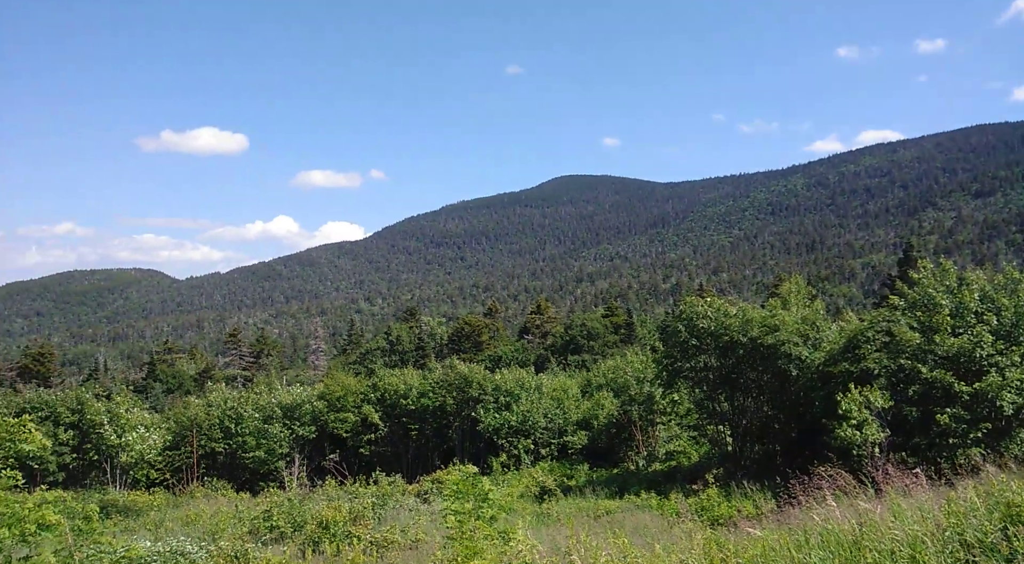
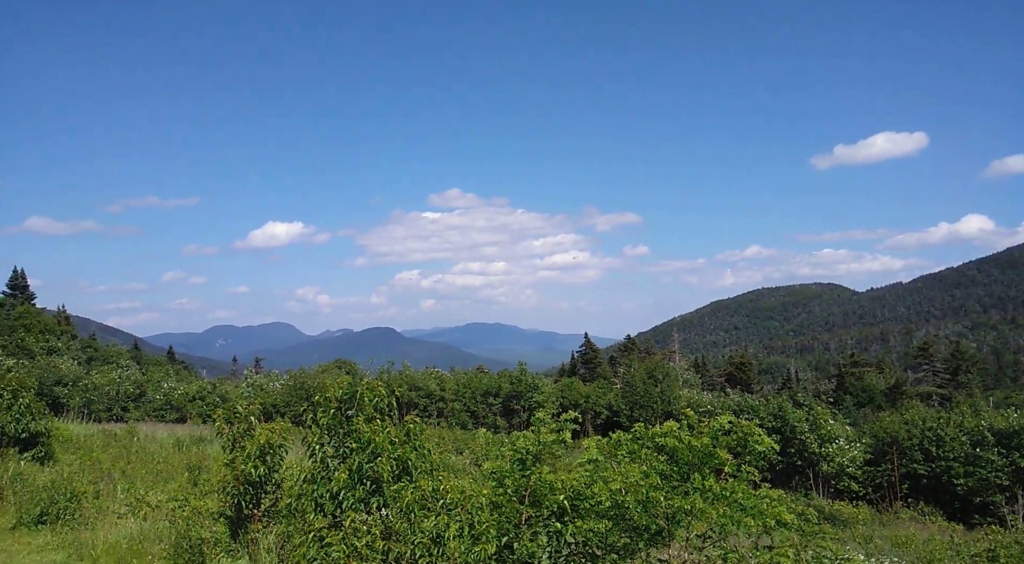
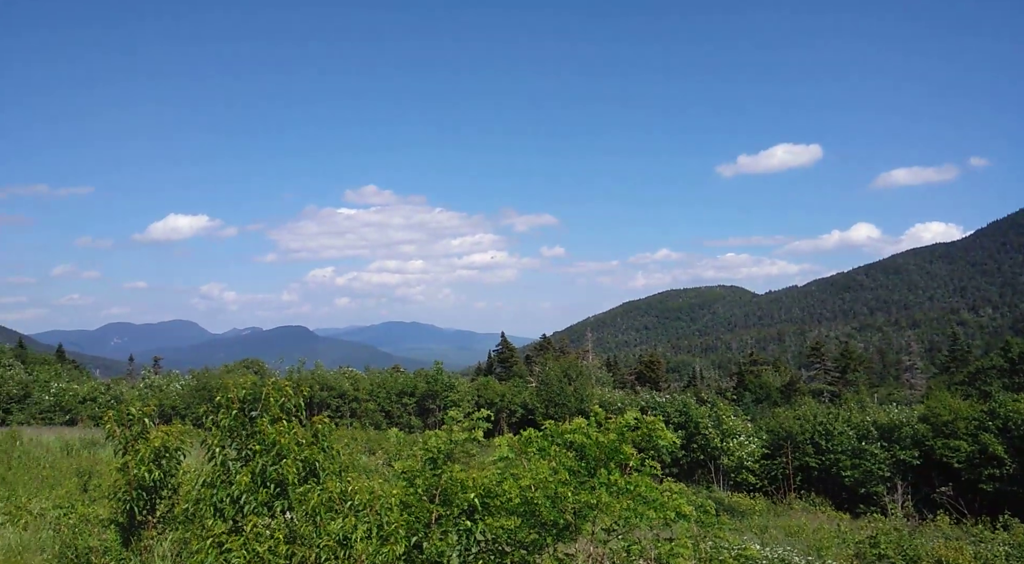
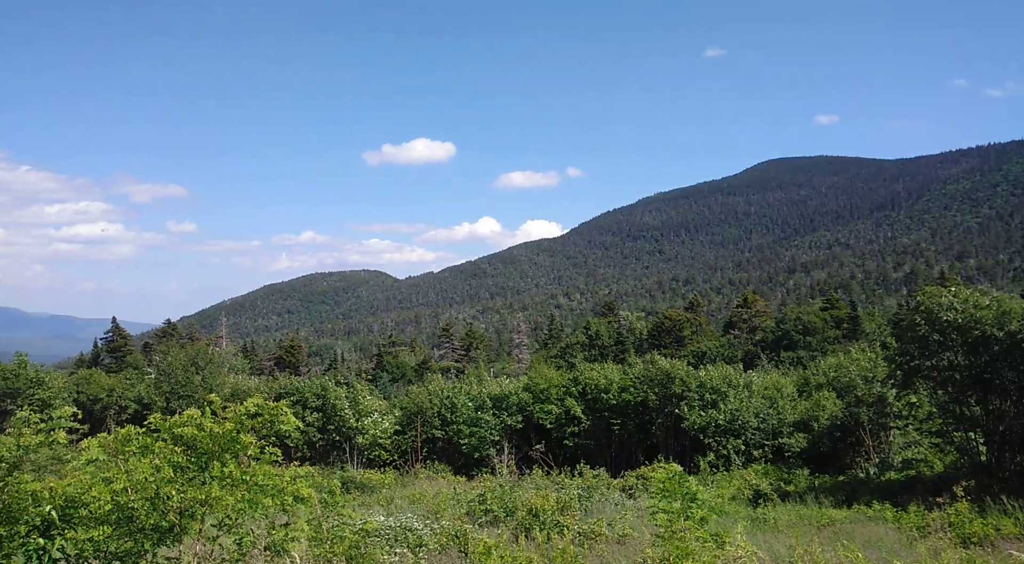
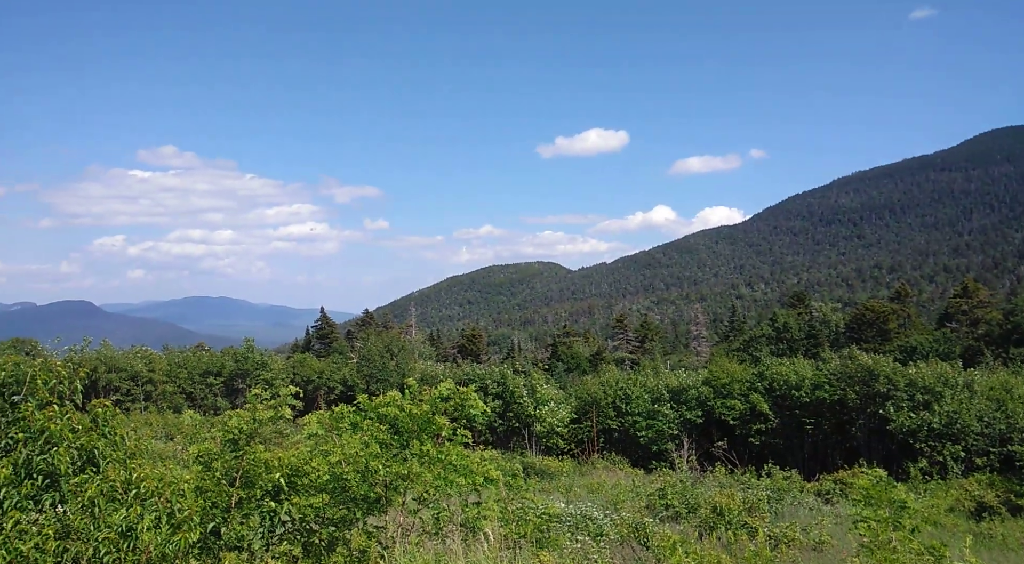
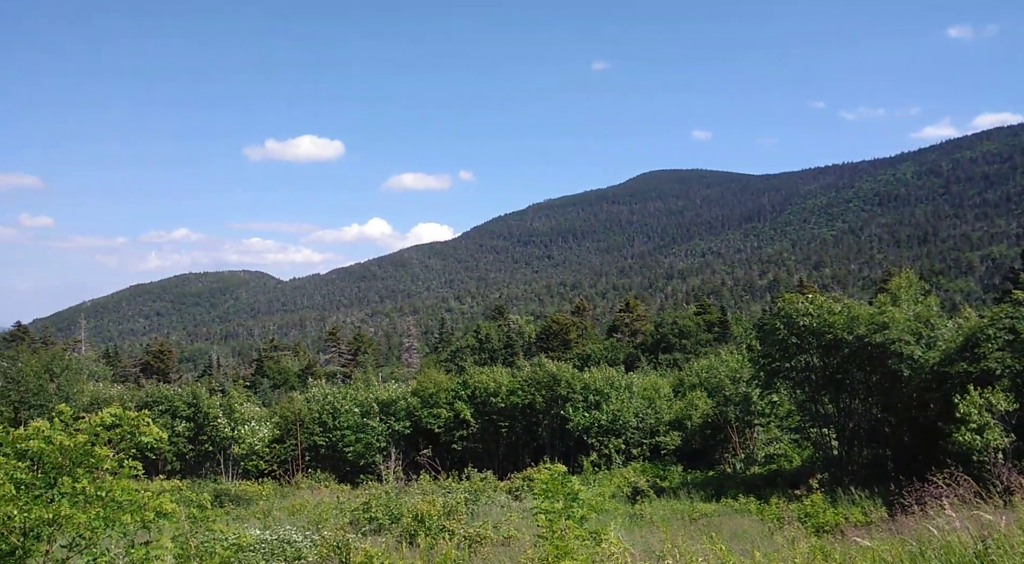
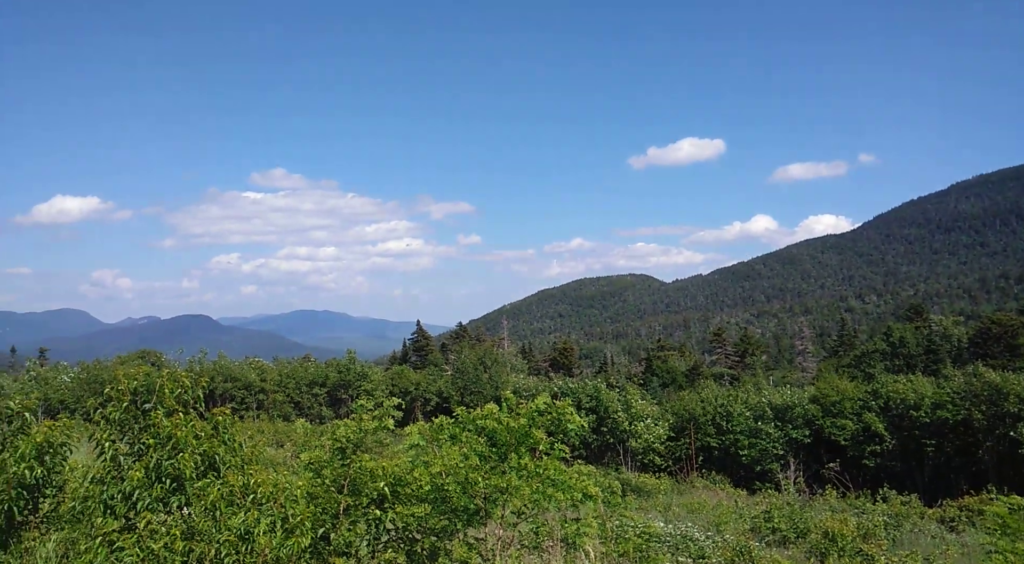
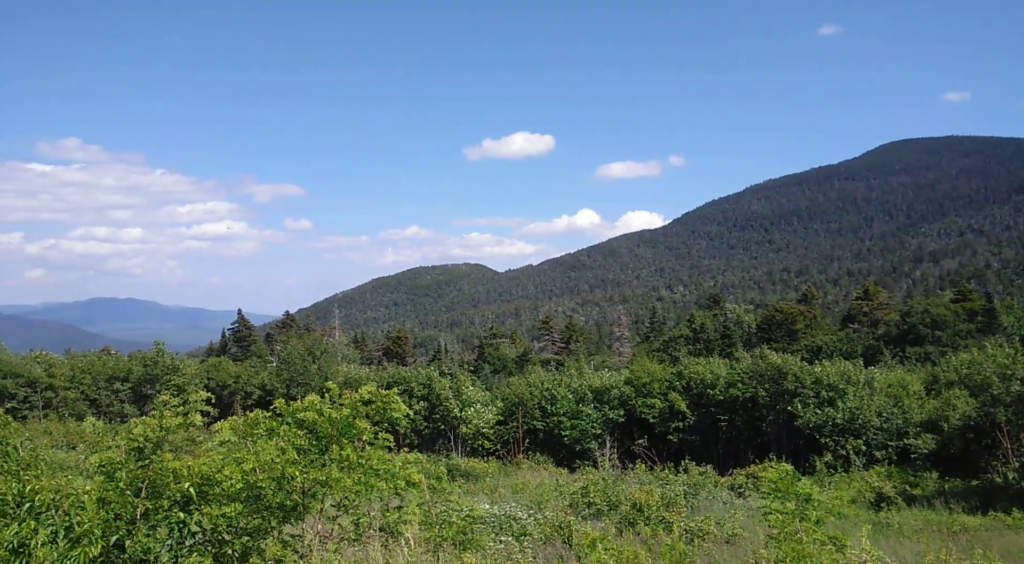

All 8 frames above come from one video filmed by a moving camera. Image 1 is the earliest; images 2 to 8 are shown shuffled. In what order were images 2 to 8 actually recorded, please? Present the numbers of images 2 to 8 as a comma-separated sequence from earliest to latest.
6, 4, 8, 5, 7, 3, 2
